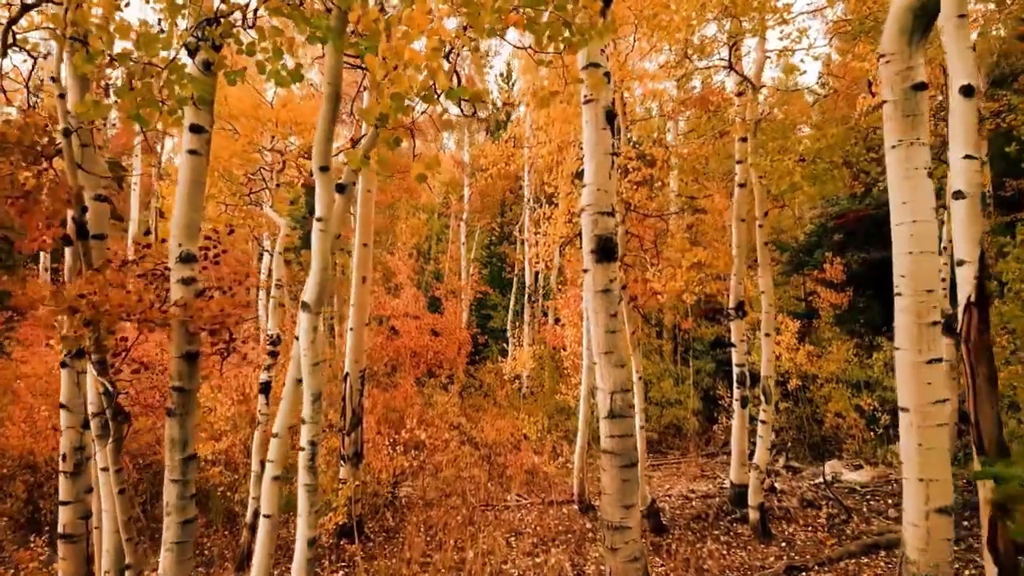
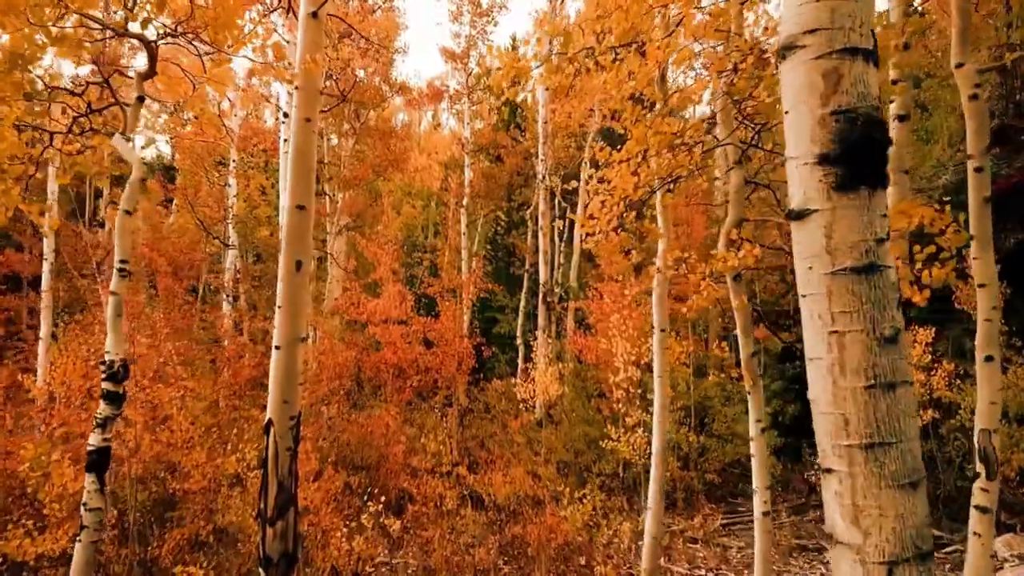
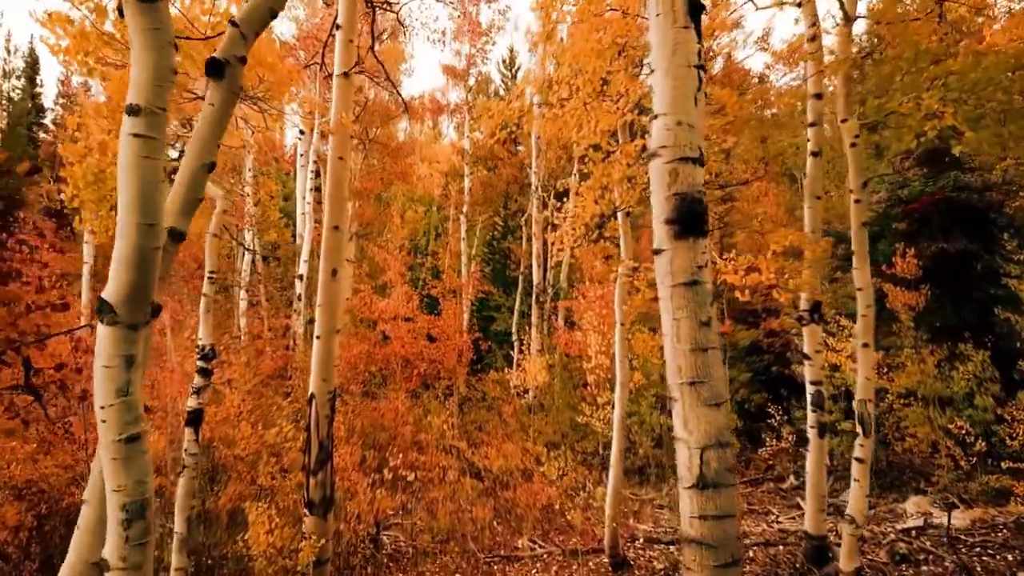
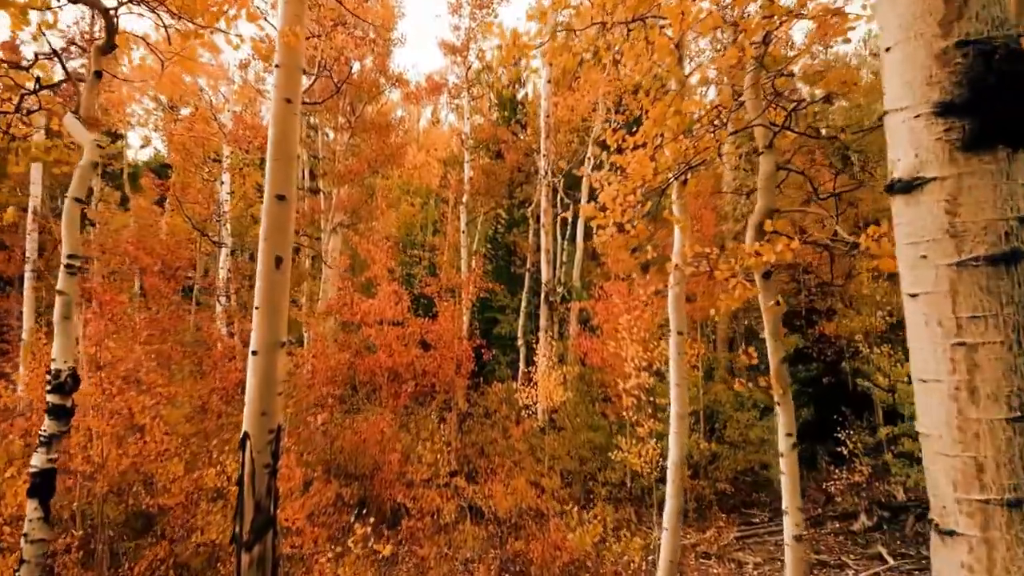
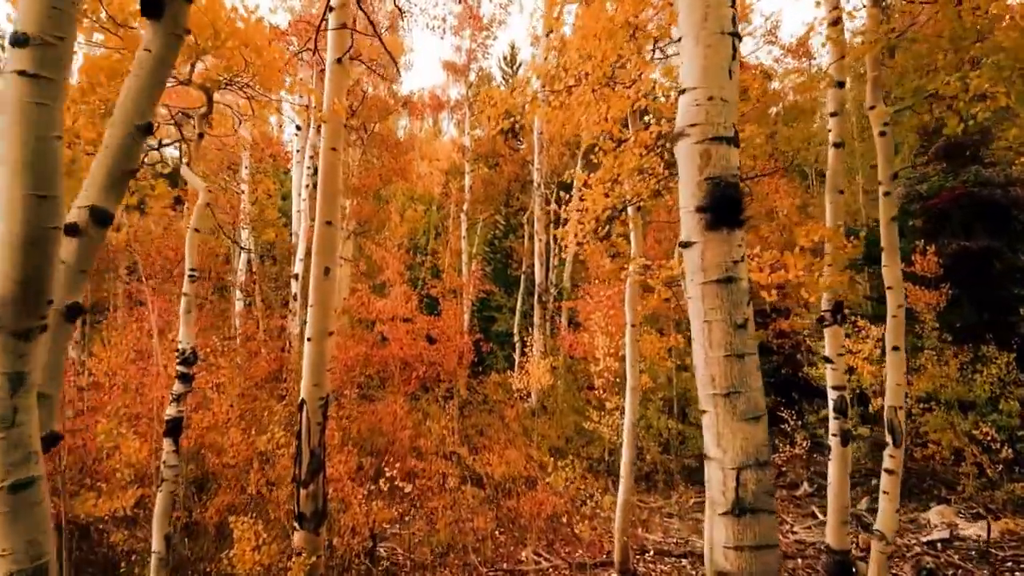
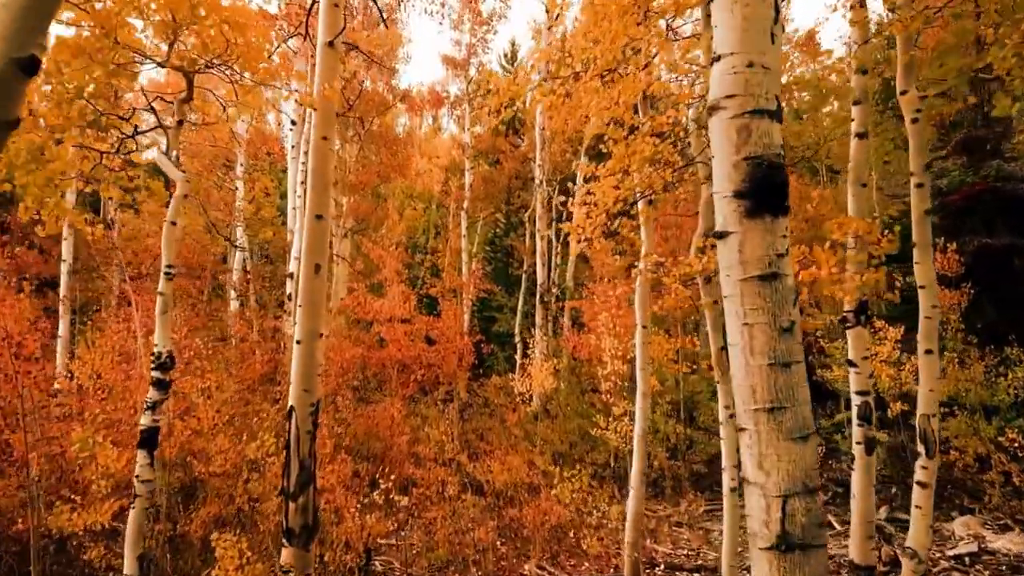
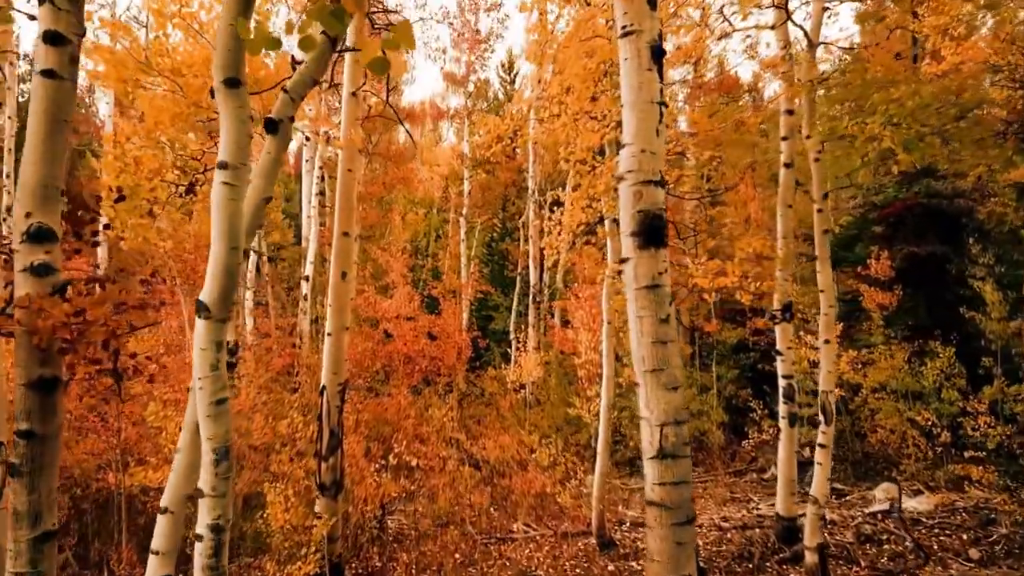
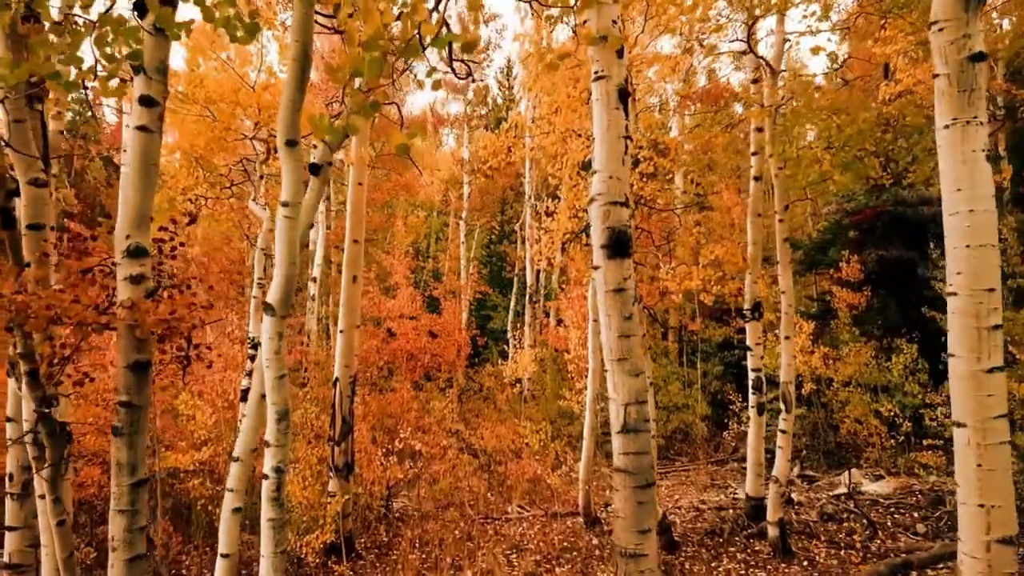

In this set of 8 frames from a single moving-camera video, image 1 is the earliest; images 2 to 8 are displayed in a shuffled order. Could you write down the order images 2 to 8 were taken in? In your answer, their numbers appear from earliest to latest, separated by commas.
8, 7, 3, 5, 6, 2, 4
